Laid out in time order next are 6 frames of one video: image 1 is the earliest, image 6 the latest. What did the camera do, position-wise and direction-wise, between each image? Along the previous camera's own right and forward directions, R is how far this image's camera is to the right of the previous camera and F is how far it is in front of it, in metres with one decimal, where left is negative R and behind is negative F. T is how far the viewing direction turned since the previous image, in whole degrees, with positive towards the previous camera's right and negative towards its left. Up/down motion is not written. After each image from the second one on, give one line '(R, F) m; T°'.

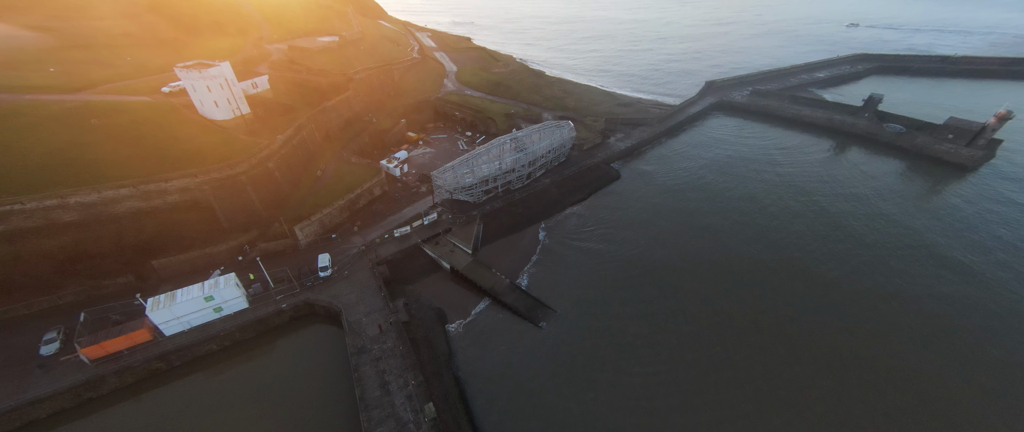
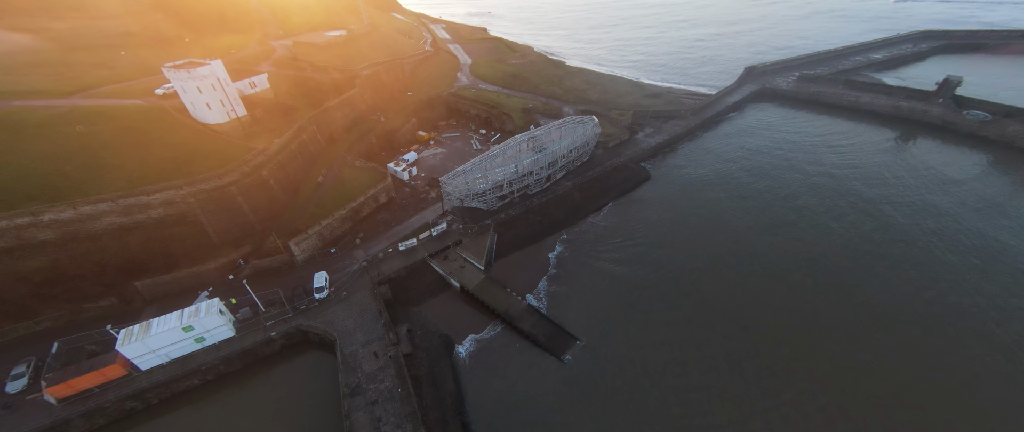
(+0.4, +5.9) m; -3°
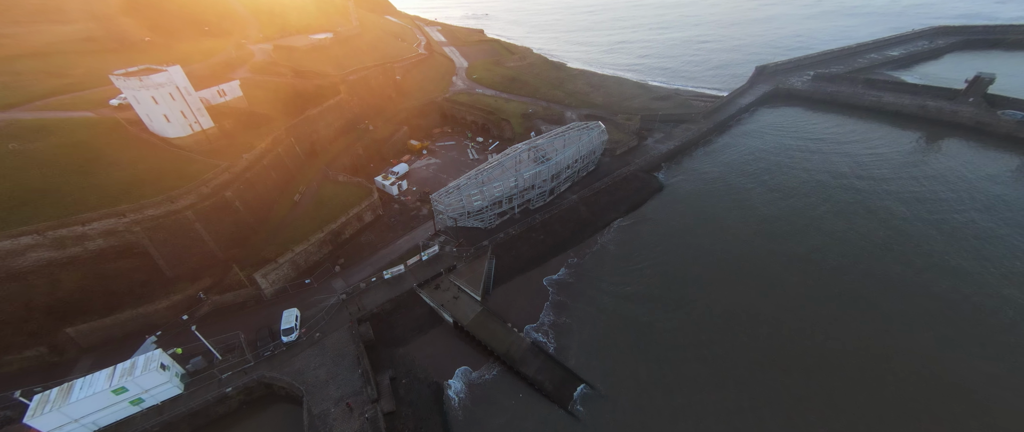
(+0.1, +5.7) m; 0°
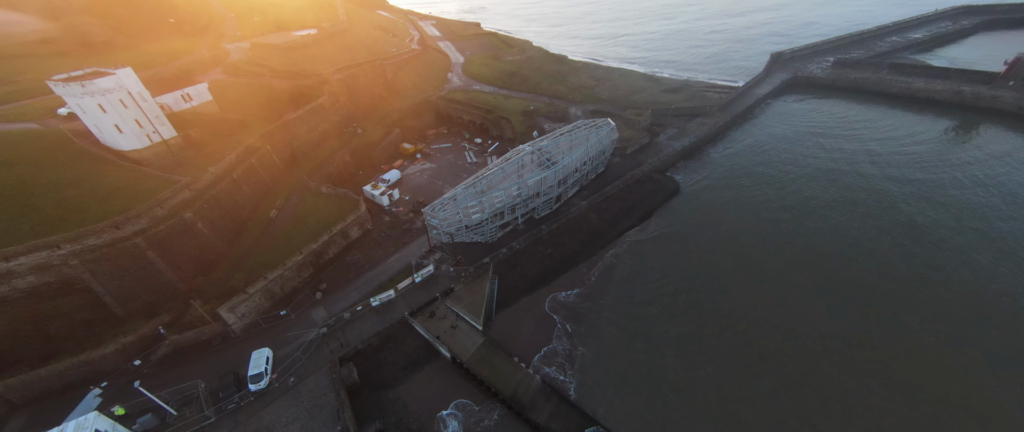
(-0.1, +5.3) m; 0°
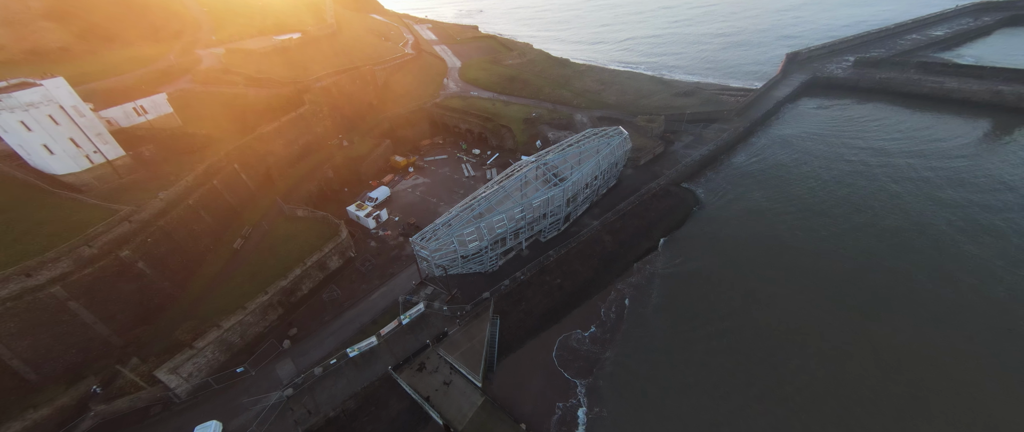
(-0.2, +5.8) m; 0°
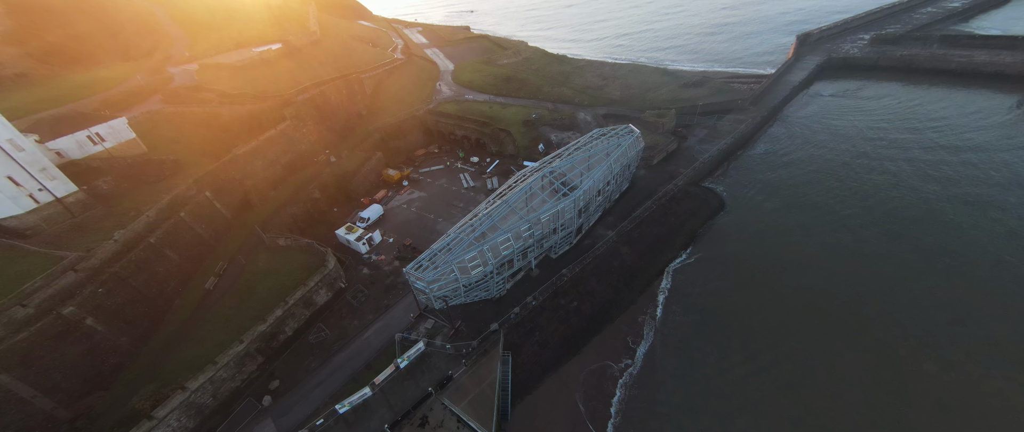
(-0.2, +4.4) m; 0°
